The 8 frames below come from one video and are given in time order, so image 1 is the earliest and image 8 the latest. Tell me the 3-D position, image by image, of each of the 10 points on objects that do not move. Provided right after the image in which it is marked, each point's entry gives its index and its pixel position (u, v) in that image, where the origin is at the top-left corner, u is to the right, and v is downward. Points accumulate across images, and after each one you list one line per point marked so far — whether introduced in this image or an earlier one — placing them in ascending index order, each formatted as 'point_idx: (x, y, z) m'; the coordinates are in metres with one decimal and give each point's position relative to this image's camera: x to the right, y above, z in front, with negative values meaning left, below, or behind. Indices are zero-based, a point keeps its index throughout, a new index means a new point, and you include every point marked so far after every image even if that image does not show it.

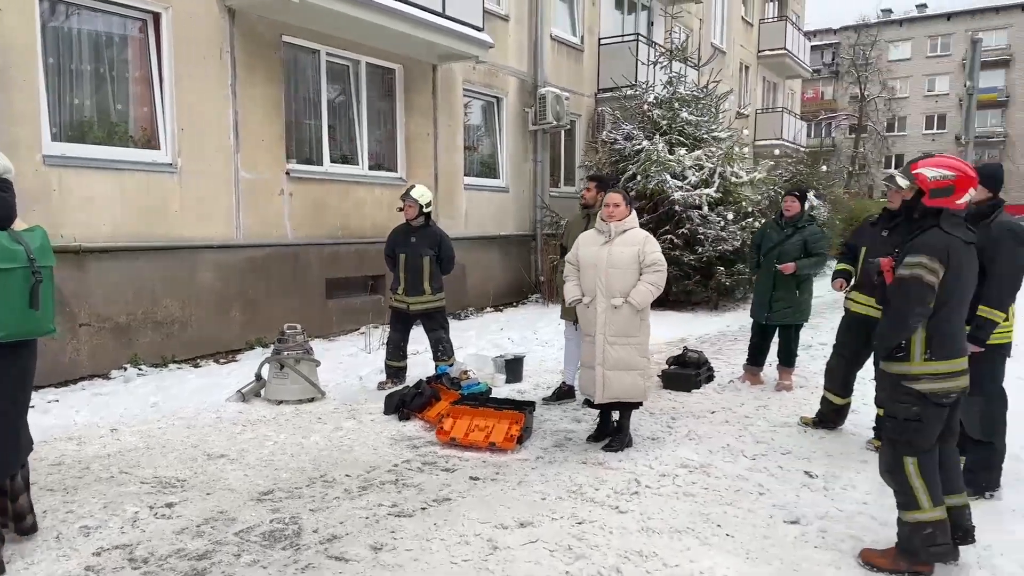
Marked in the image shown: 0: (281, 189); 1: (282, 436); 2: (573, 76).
0: (-2.6, +1.1, +8.0) m
1: (-1.5, -1.0, +4.8) m
2: (+1.1, +3.7, +12.7) m
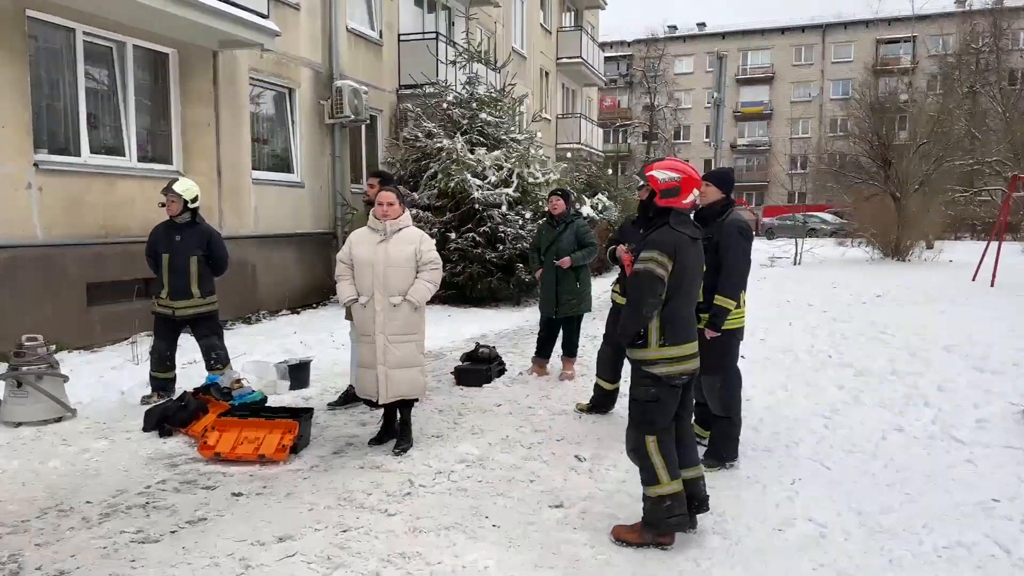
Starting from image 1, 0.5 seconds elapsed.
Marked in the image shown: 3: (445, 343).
0: (-4.7, +1.0, +7.1) m
1: (-2.9, -1.0, +4.2) m
2: (-2.4, +3.7, +12.5) m
3: (-0.7, -0.6, +7.6) m
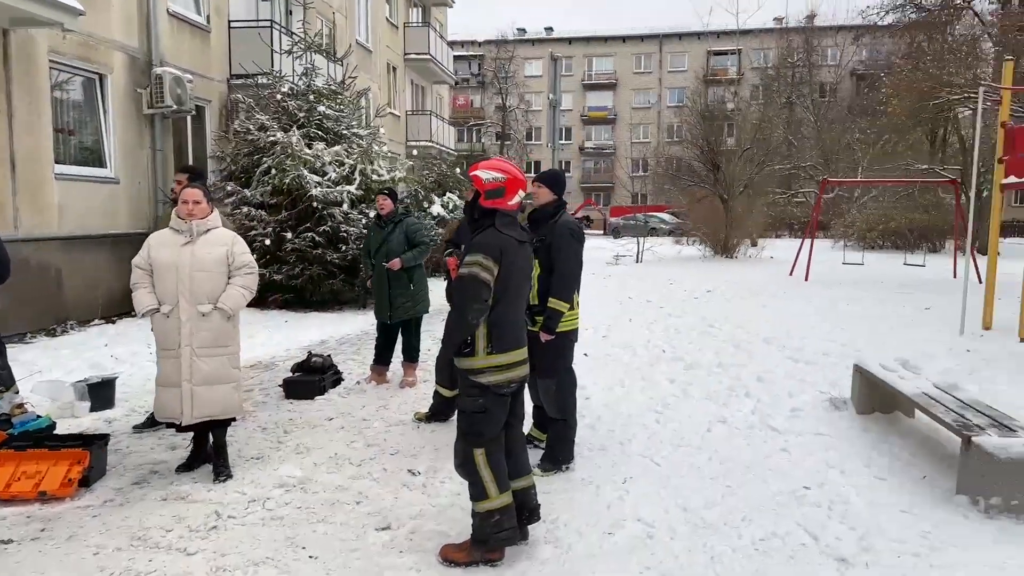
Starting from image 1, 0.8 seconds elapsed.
0: (-6.1, +0.9, +5.8) m
1: (-3.8, -1.1, +3.4) m
2: (-5.0, +3.7, +11.6) m
3: (-2.3, -0.6, +7.1) m
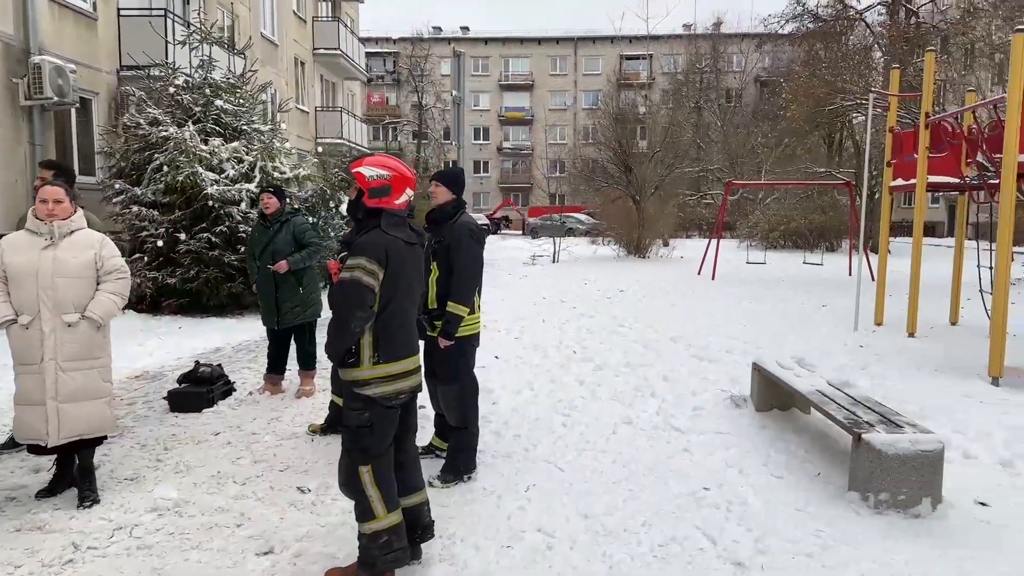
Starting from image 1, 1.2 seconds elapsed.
0: (-6.9, +0.8, +5.0) m
1: (-4.2, -1.2, +2.8) m
2: (-6.4, +3.6, +10.8) m
3: (-3.1, -0.7, +6.6) m
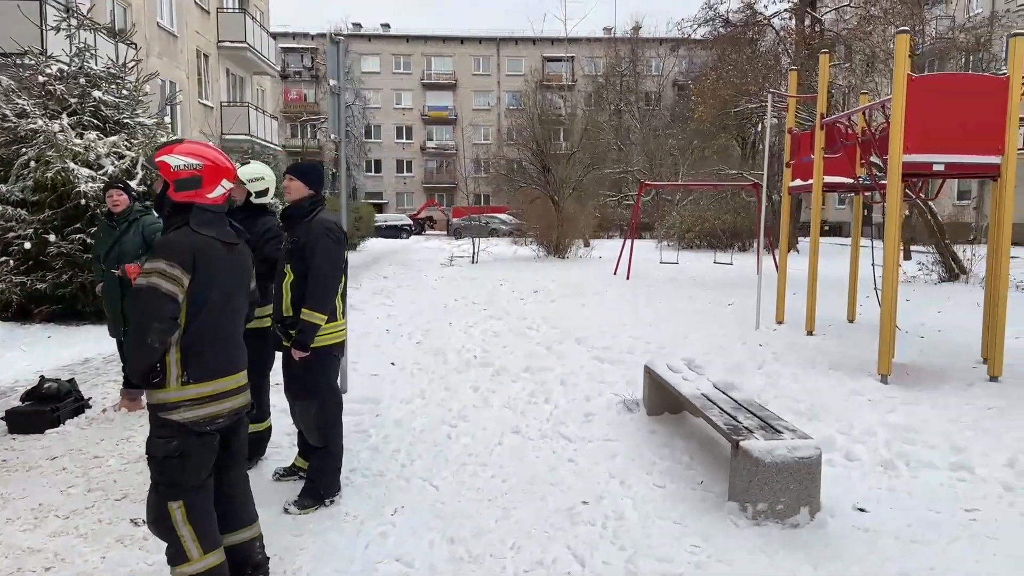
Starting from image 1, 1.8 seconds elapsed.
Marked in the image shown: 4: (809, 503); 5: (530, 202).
0: (-7.6, +0.8, +4.0) m
1: (-4.7, -1.2, +2.1) m
2: (-7.7, +3.5, +9.9) m
3: (-4.0, -0.7, +6.0) m
4: (+1.2, -0.9, +3.1) m
5: (+0.5, +2.3, +19.0) m
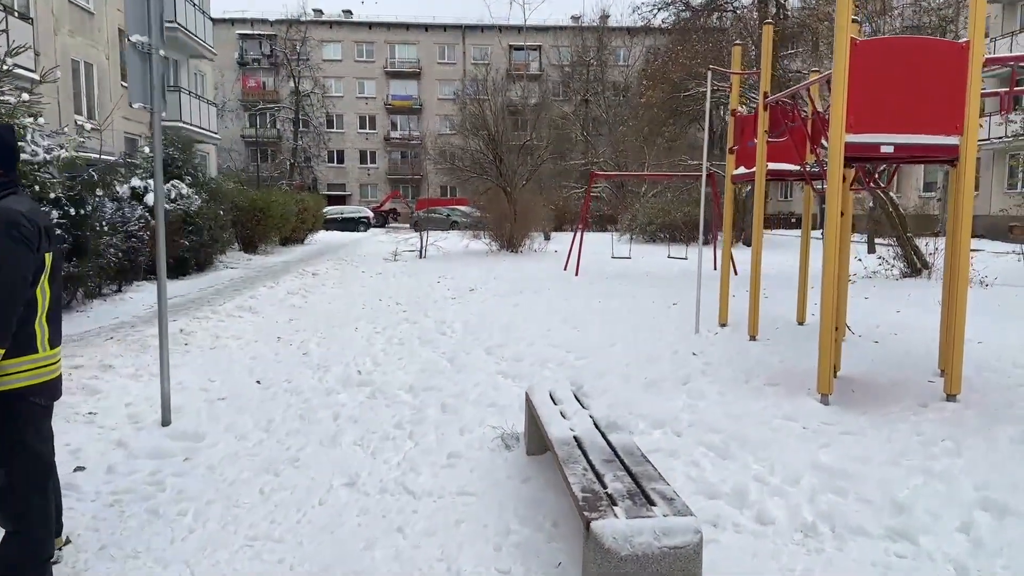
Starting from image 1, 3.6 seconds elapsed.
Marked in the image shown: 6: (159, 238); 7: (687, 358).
0: (-8.3, +0.7, +2.8) m
1: (-5.4, -1.3, +1.0) m
2: (-8.6, +3.5, +8.6) m
3: (-4.9, -0.8, +5.0) m
4: (+0.5, -1.0, +2.2) m
5: (-0.8, +2.4, +18.1) m
6: (-2.2, +0.2, +4.4) m
7: (+1.4, -0.6, +5.9) m
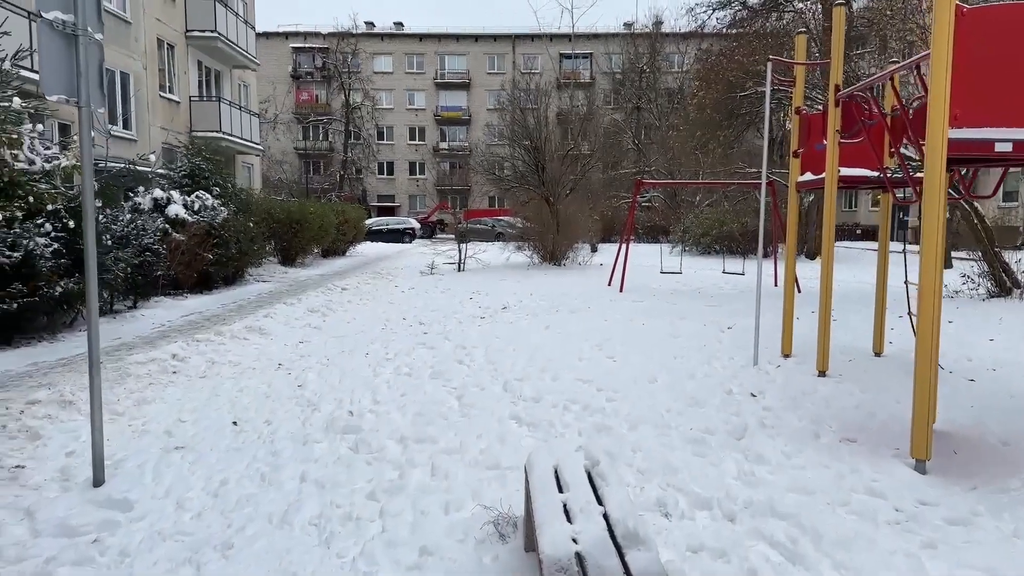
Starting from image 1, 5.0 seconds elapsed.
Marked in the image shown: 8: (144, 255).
0: (-8.4, +0.6, +2.6) m
1: (-5.6, -1.4, +0.6) m
2: (-8.3, +3.3, +8.4) m
3: (-4.8, -0.9, +4.4) m
4: (+0.4, -1.1, +1.3) m
5: (+0.2, +2.0, +17.3) m
6: (-2.1, +0.1, +3.6) m
7: (+1.6, -0.8, +4.9) m
8: (-5.1, +0.5, +10.1) m
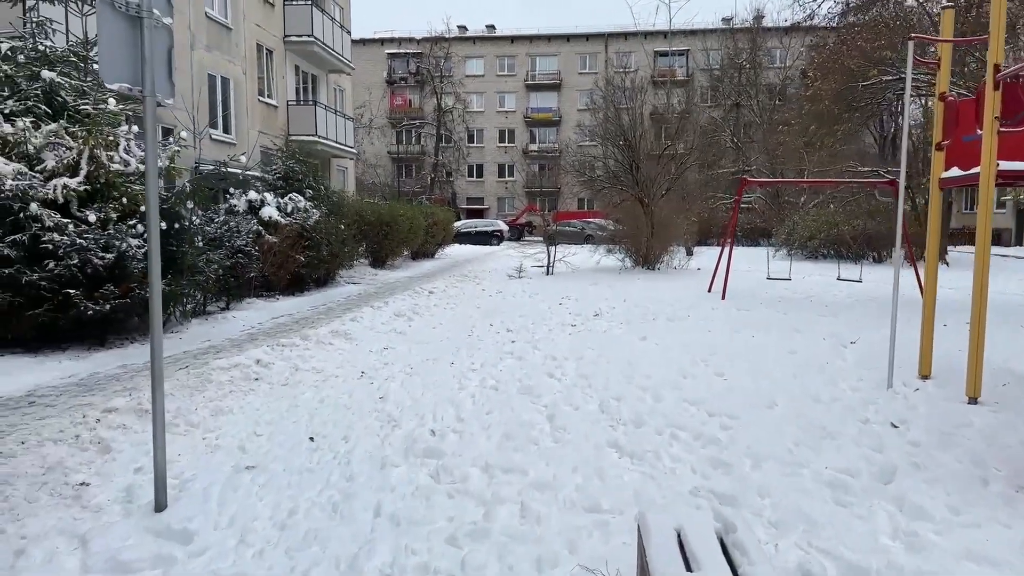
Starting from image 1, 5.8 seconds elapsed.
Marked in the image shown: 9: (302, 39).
0: (-8.0, +0.6, +3.0) m
1: (-5.5, -1.4, +0.7) m
2: (-7.1, +3.3, +8.9) m
3: (-4.2, -0.9, +4.5) m
4: (+0.5, -1.1, +0.7) m
5: (+2.4, +1.9, +16.6) m
6: (-1.7, +0.1, +3.4) m
7: (+2.2, -0.8, +4.2) m
8: (-3.8, +0.4, +10.1) m
9: (-5.2, +6.2, +18.1) m
